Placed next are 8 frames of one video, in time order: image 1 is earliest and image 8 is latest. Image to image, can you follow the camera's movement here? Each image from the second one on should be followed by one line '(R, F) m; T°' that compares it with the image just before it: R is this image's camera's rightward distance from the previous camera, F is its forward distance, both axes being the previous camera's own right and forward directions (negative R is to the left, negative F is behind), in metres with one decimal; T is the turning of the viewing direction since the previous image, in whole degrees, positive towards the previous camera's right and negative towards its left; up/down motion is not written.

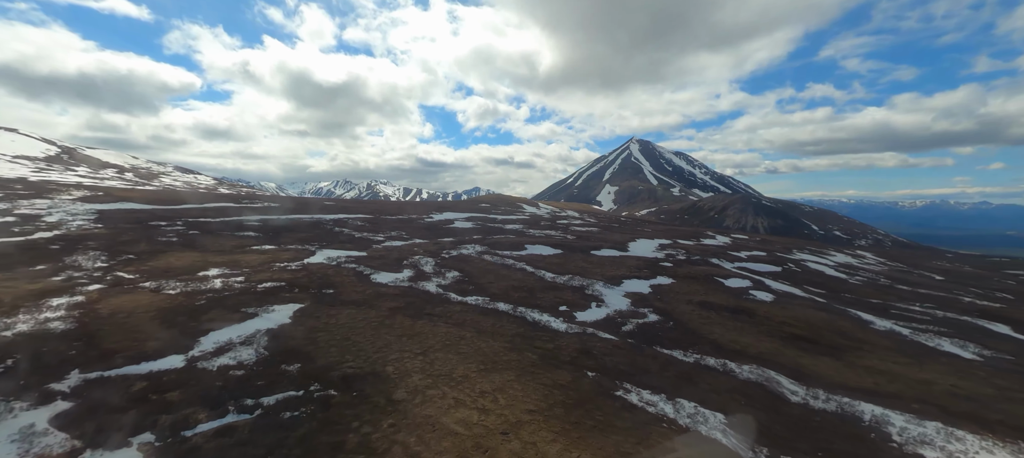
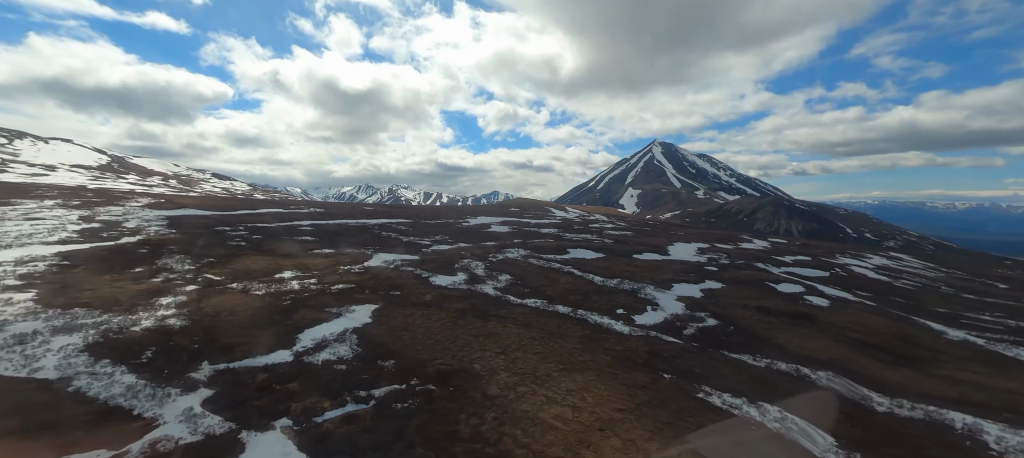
(-3.7, -1.4) m; -3°
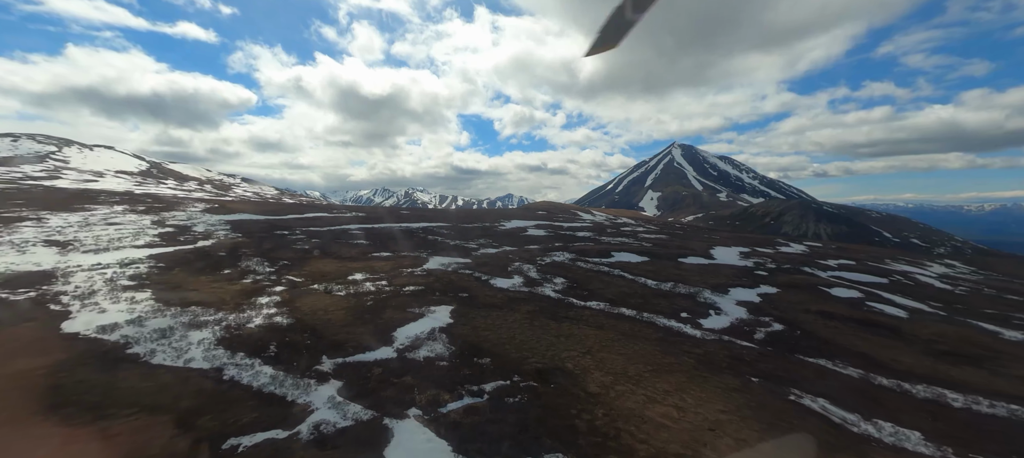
(-4.9, -1.6) m; -2°
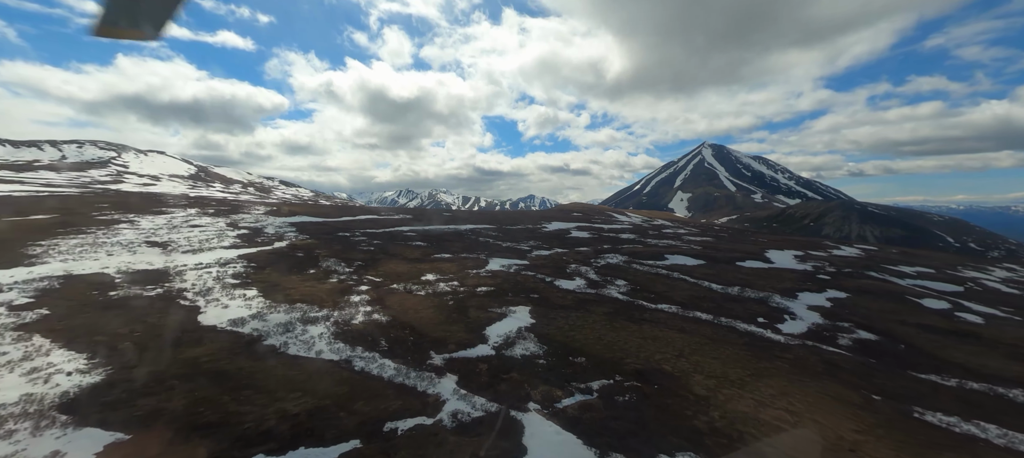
(-5.0, -1.3) m; -3°
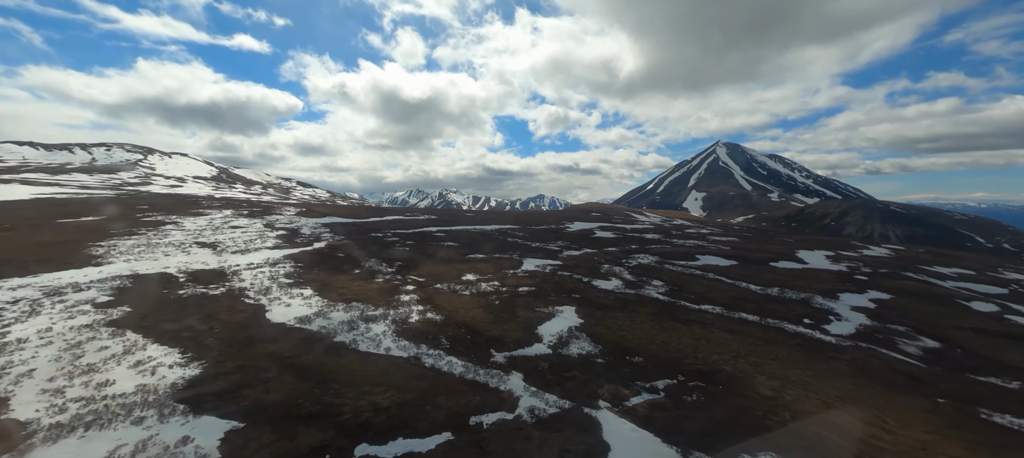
(-3.4, -0.6) m; -1°
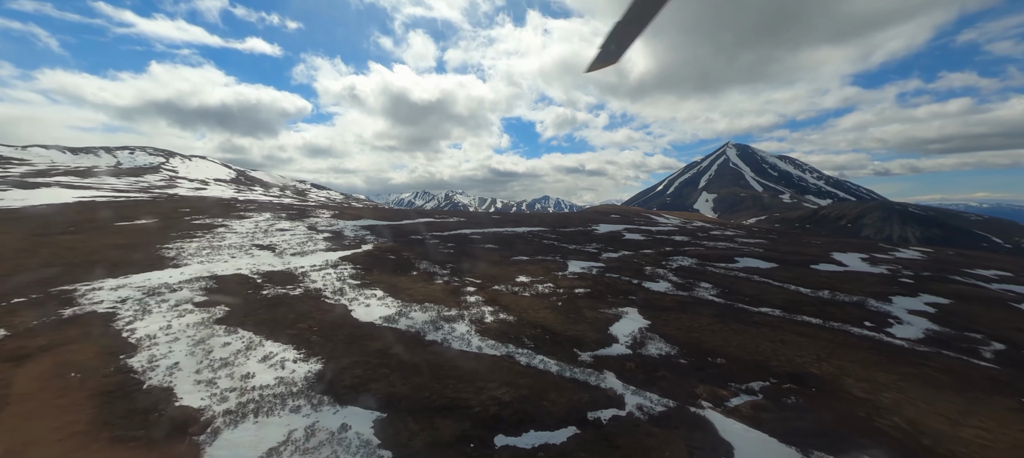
(-5.6, -0.8) m; -1°
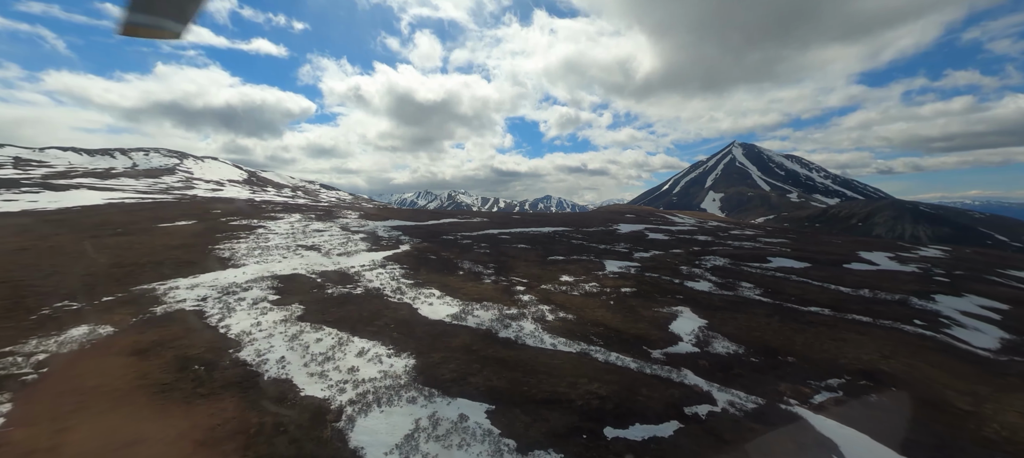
(-5.0, -0.5) m; 0°
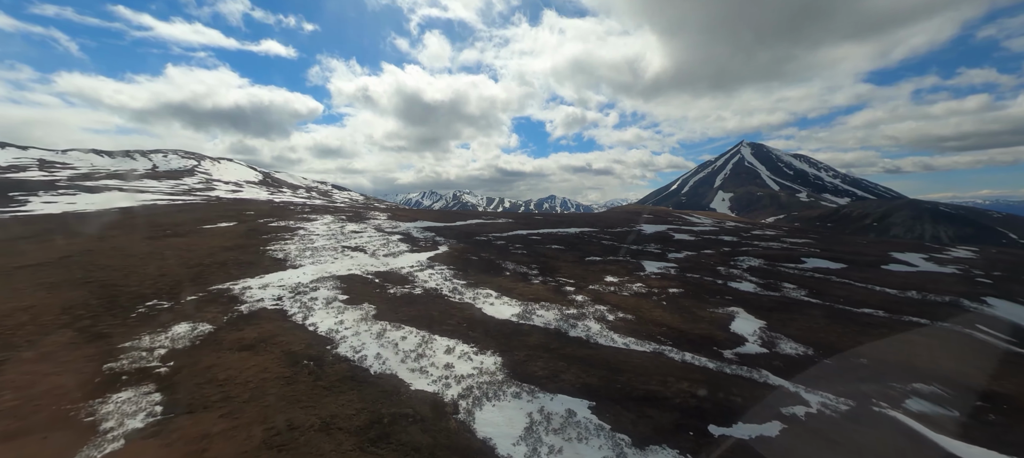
(-4.8, -0.3) m; -1°
